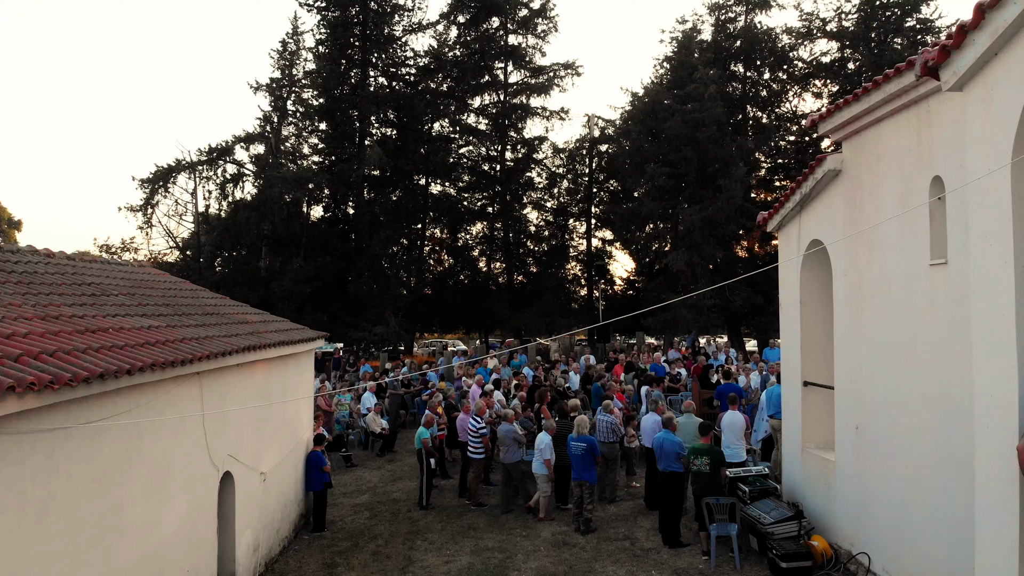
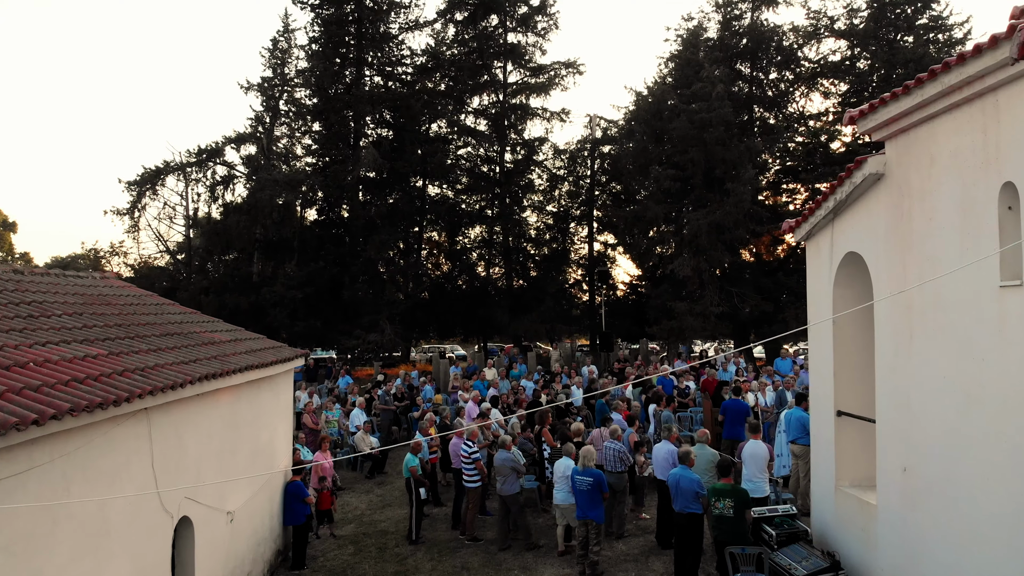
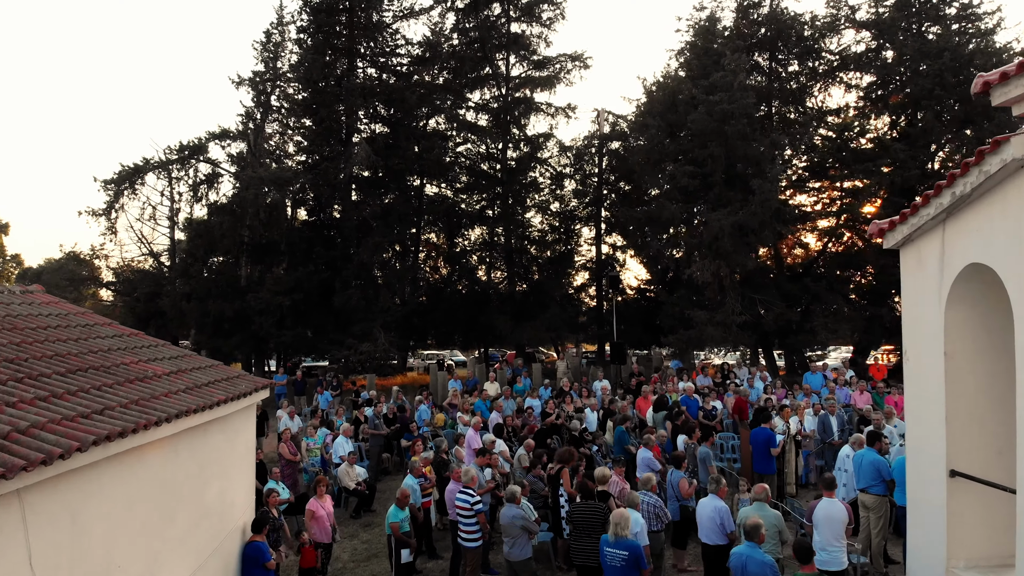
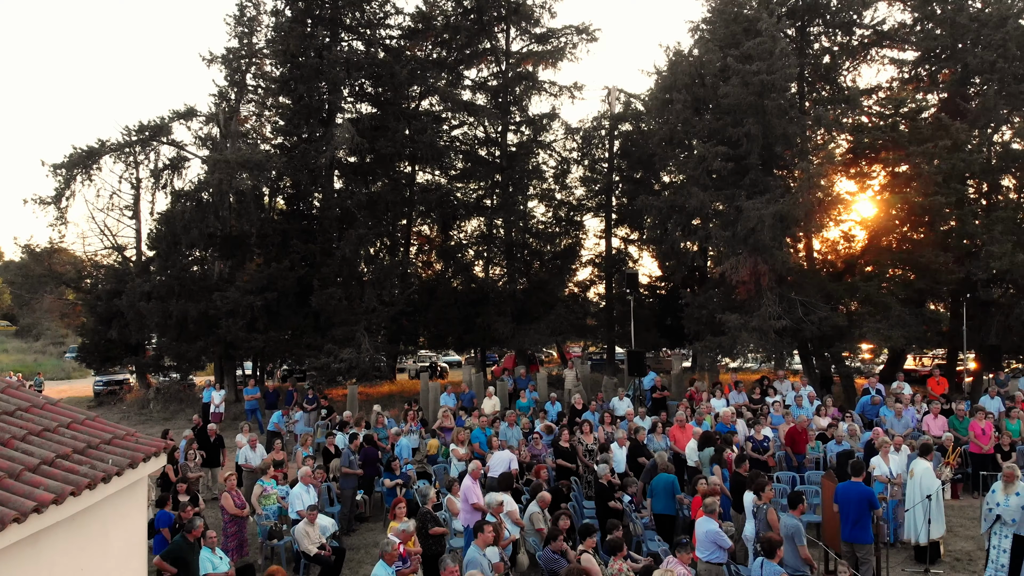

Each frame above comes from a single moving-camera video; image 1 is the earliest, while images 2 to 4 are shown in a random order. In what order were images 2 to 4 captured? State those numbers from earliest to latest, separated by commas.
2, 3, 4
